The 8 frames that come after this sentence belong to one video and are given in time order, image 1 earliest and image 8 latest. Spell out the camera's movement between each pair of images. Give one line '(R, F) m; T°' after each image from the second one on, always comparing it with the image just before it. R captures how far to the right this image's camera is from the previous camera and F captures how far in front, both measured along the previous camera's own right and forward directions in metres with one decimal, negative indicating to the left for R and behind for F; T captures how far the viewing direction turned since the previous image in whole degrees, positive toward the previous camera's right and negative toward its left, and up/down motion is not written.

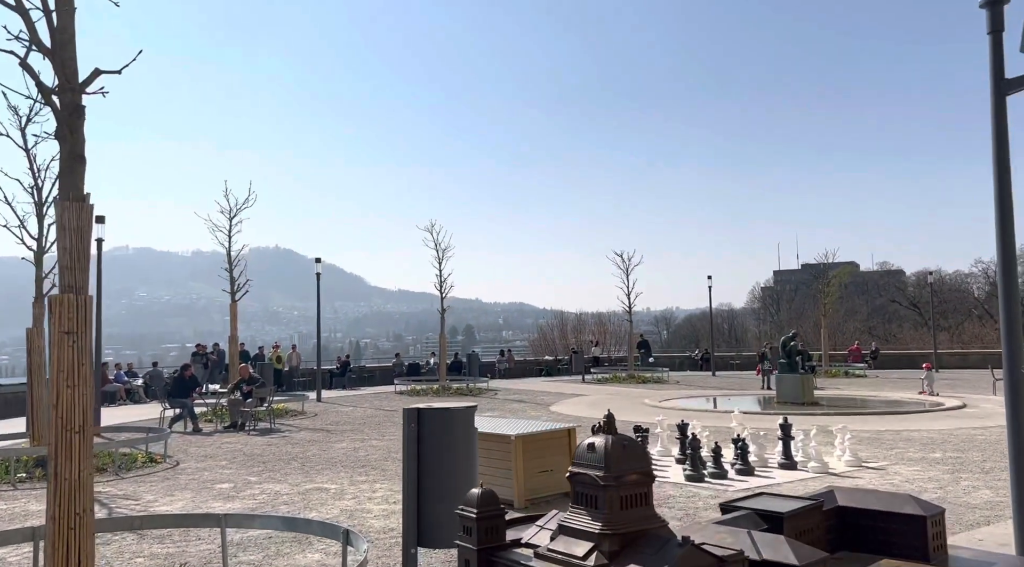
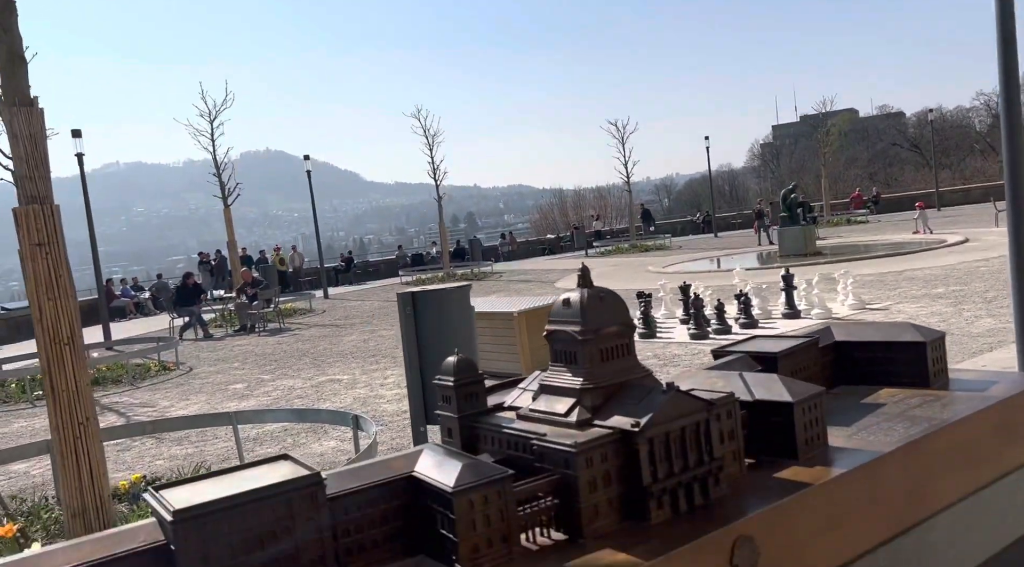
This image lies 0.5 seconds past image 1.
(+0.1, +0.1) m; -1°
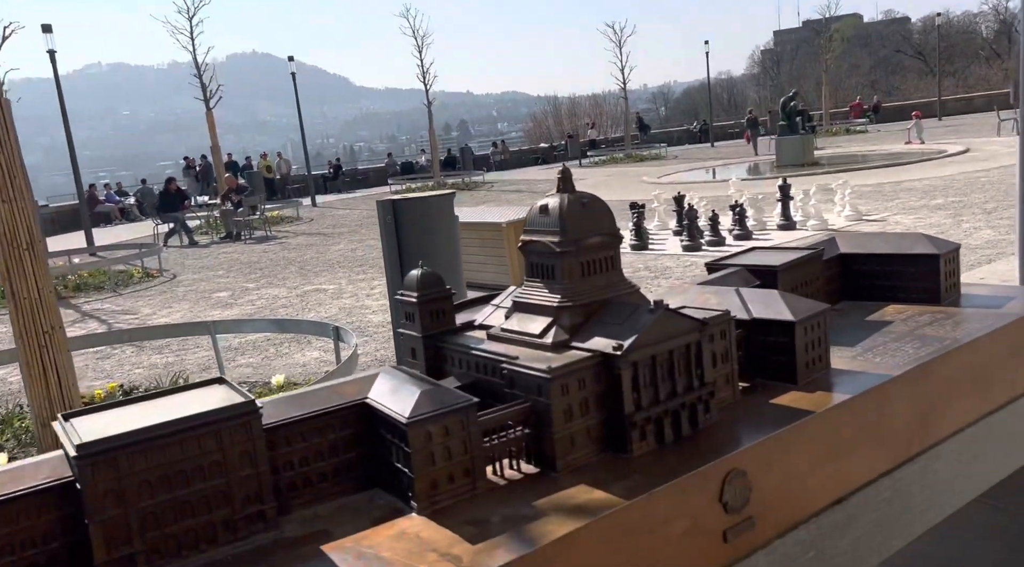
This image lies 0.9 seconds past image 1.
(+0.1, +0.2) m; 0°
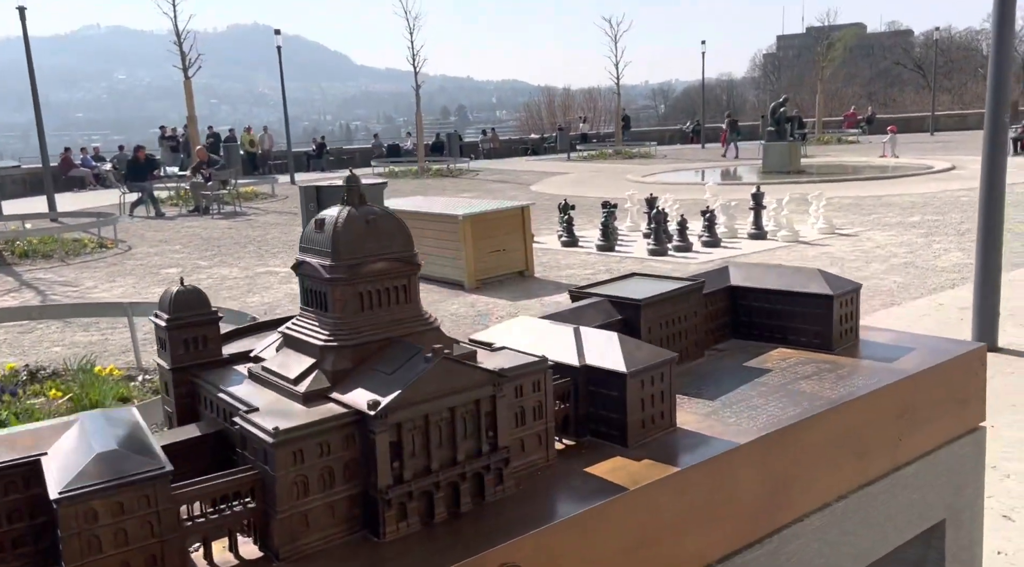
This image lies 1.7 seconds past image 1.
(+0.4, +0.3) m; +1°
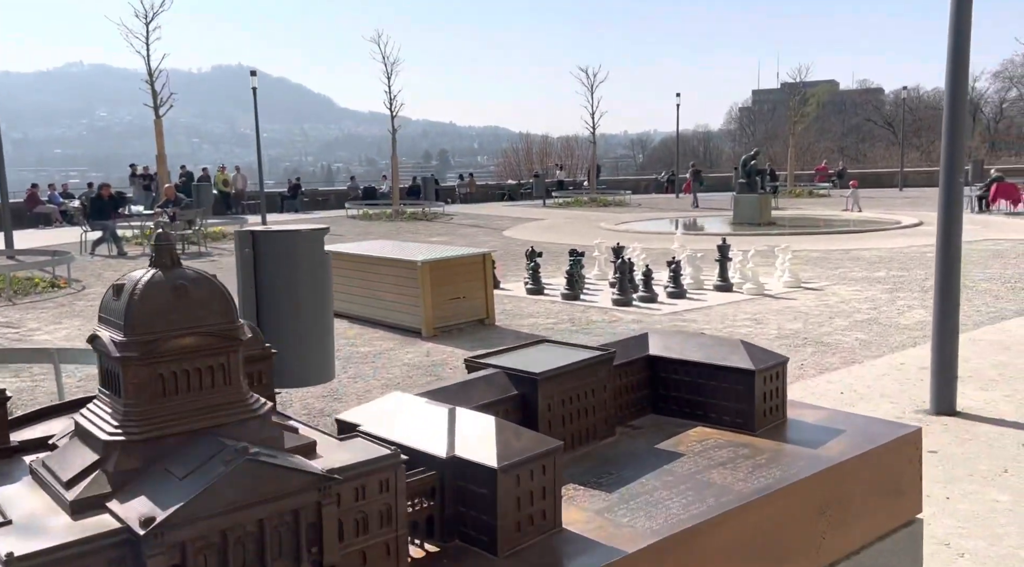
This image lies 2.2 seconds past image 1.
(+0.2, +0.2) m; +1°
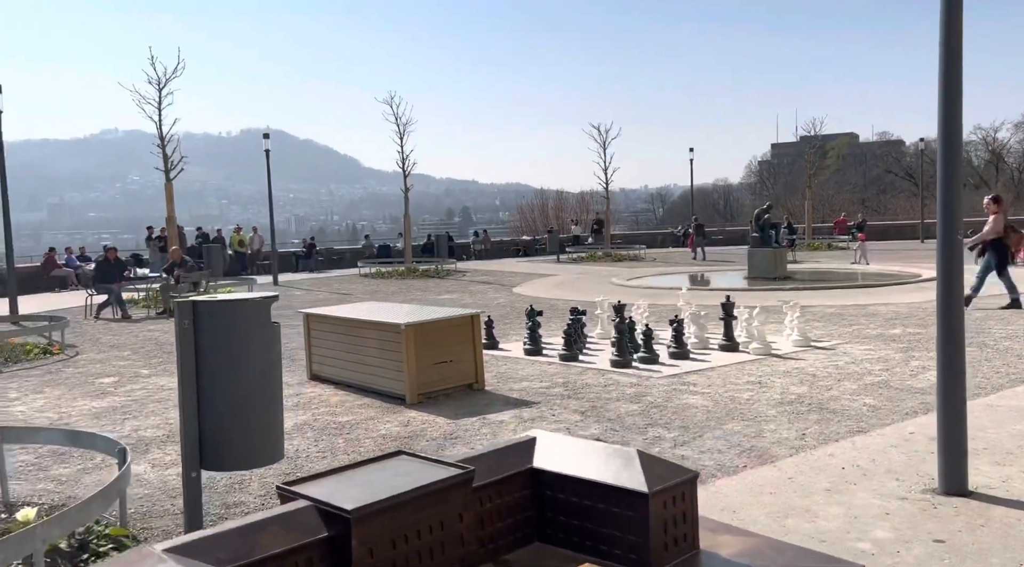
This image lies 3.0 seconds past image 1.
(+0.4, +0.4) m; -2°
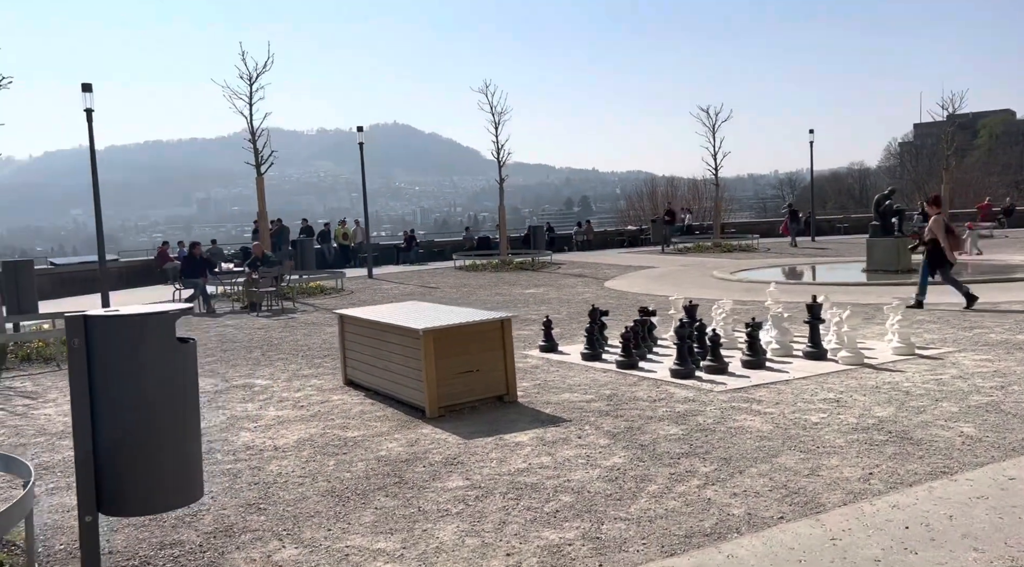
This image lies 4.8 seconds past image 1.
(+0.8, +1.1) m; -8°
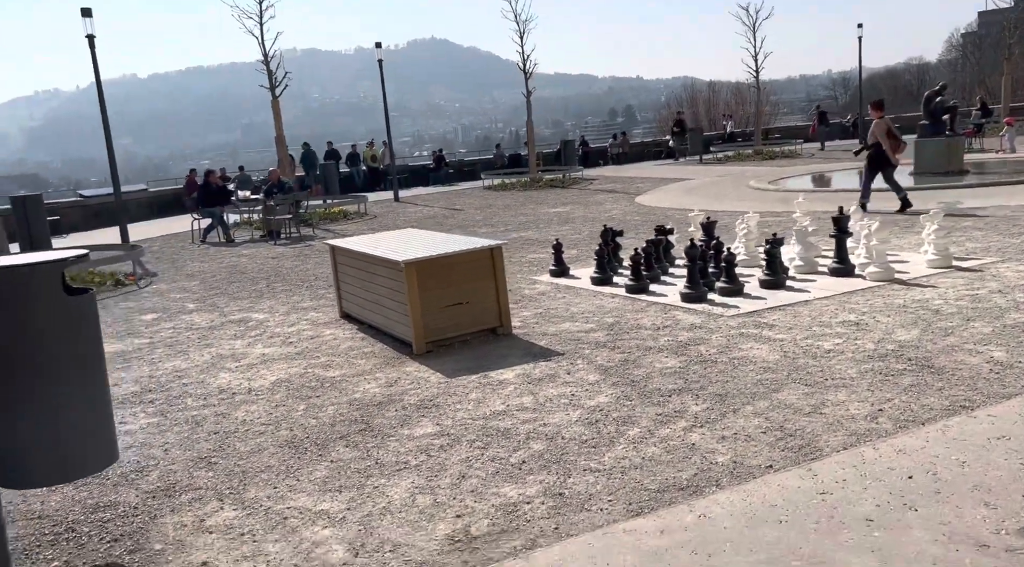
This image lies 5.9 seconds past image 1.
(+0.5, +0.6) m; -3°
